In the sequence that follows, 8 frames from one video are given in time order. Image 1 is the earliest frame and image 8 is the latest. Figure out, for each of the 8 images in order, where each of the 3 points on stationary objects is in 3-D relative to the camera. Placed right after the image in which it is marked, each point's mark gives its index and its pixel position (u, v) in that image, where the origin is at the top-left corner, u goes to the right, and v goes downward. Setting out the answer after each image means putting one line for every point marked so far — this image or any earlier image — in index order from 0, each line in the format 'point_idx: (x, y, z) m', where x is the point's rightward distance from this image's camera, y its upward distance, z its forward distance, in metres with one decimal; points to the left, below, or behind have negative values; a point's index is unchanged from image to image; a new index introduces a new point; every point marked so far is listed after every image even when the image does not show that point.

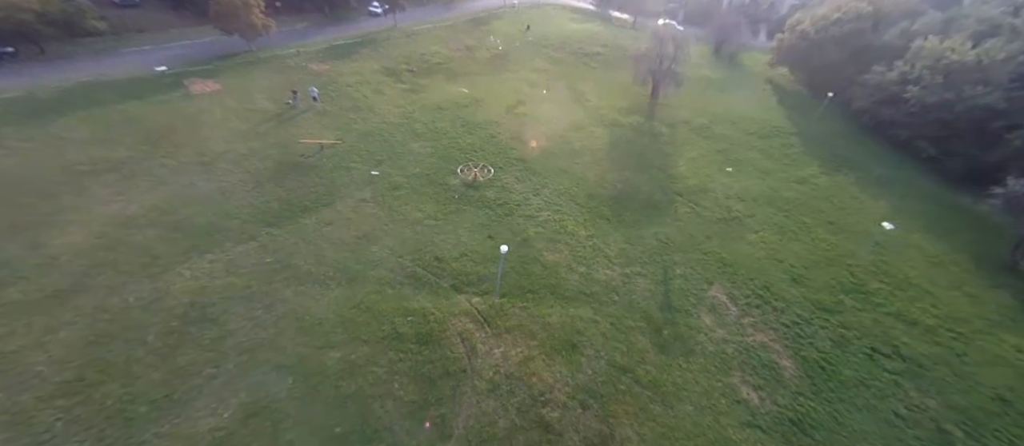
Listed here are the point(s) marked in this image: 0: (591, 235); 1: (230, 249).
0: (+4.3, -0.6, +19.7) m
1: (-12.3, -1.1, +16.4) m
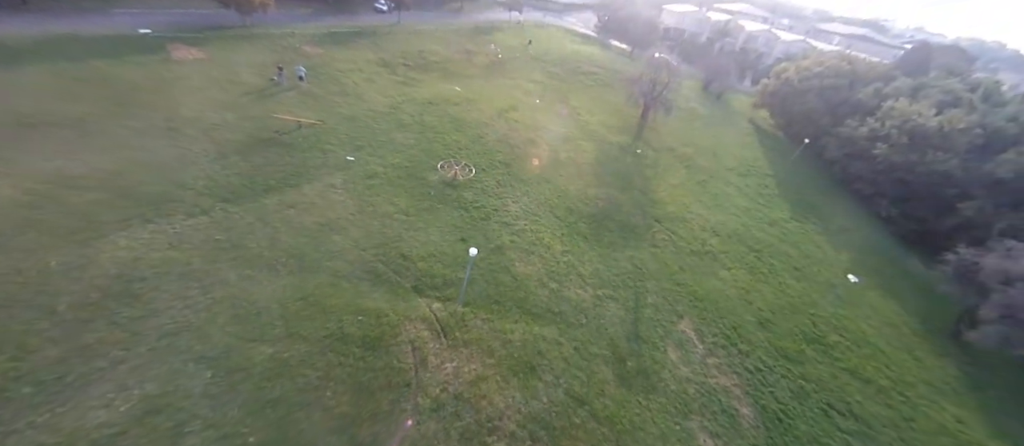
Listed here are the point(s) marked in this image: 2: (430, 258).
0: (+2.9, -1.4, +19.1) m
1: (-13.4, +0.2, +14.9) m
2: (-3.5, -1.5, +16.2) m
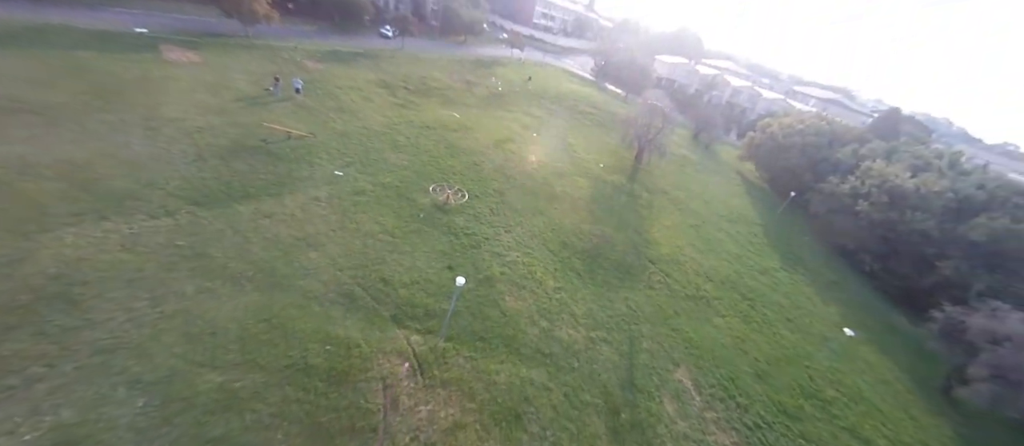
0: (+2.3, -3.1, +18.0) m
1: (-13.6, +0.1, +13.5) m
2: (-3.9, -2.5, +15.0) m
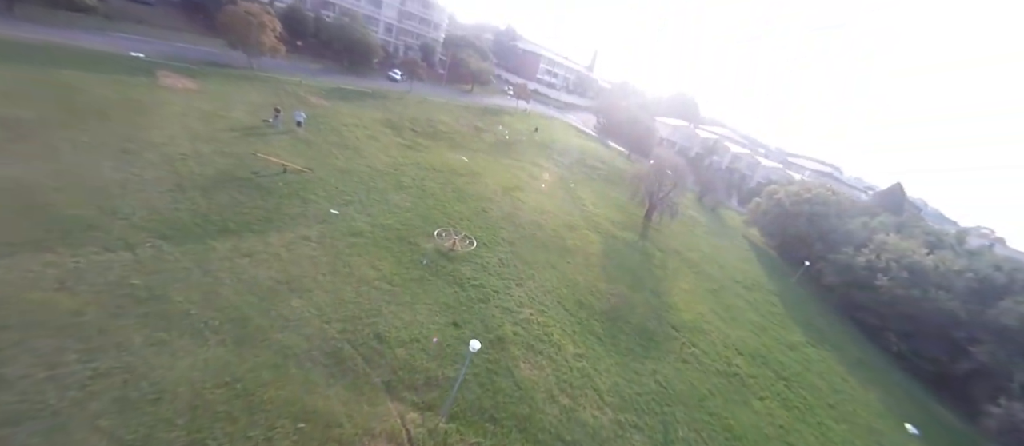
0: (+2.8, -5.5, +15.6) m
1: (-12.8, -0.8, +11.4) m
2: (-3.3, -4.1, +12.6) m
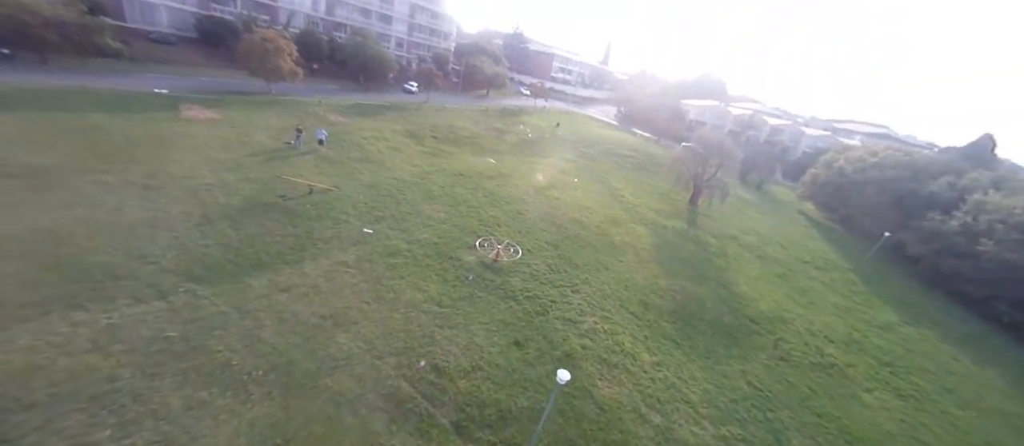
0: (+5.4, -5.1, +13.7) m
1: (-10.9, -2.3, +10.4) m
2: (-1.1, -4.4, +11.1) m
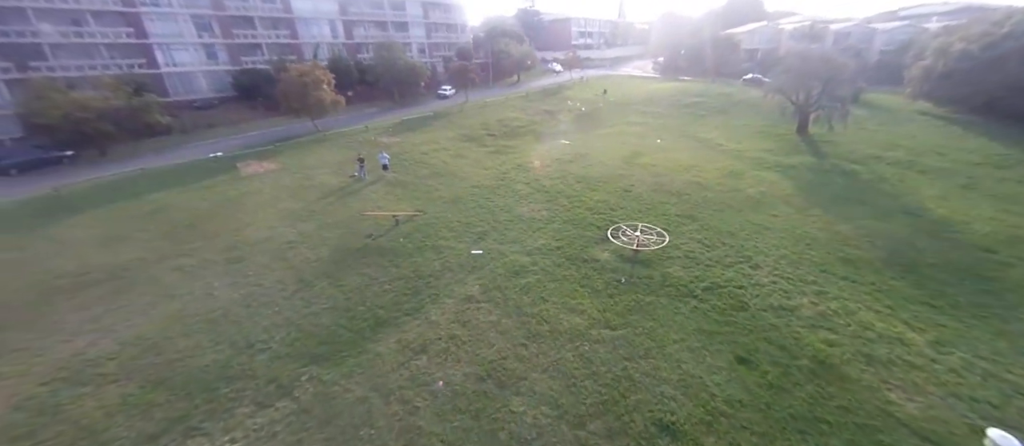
0: (+10.8, -3.1, +9.5) m
1: (-5.9, -4.2, +8.1) m
2: (+4.2, -4.0, +7.6) m
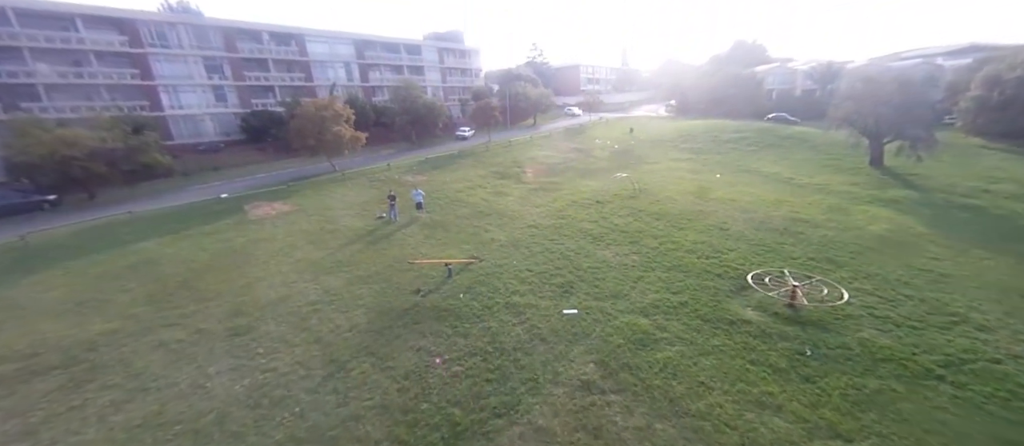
0: (+13.7, -3.5, +5.6) m
1: (-3.1, -4.9, +4.0) m
2: (+7.0, -4.4, +3.6) m
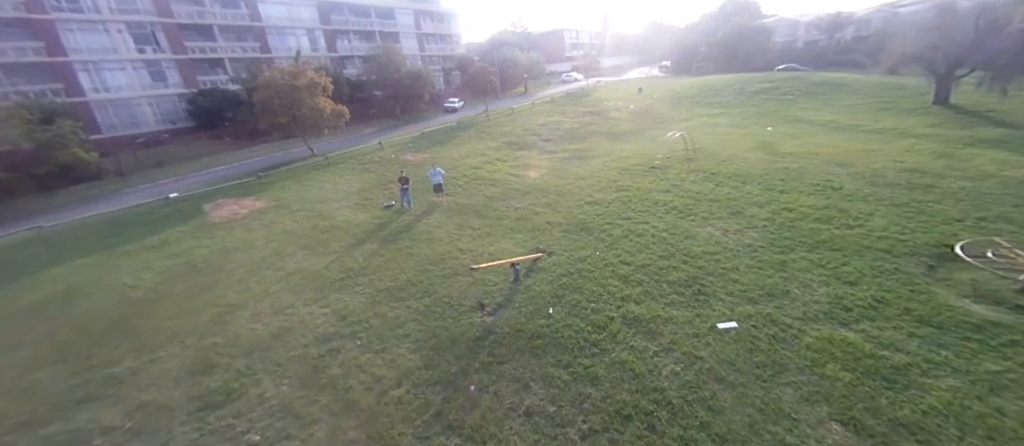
0: (+16.2, -2.4, +3.1) m
1: (-0.3, -5.0, +0.6) m
2: (+9.8, -3.8, +0.8) m
